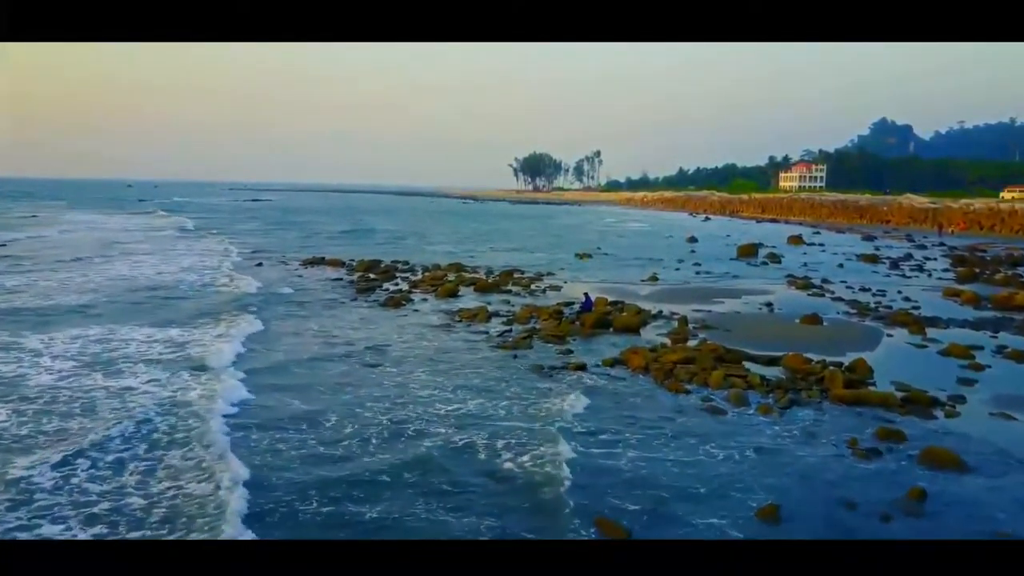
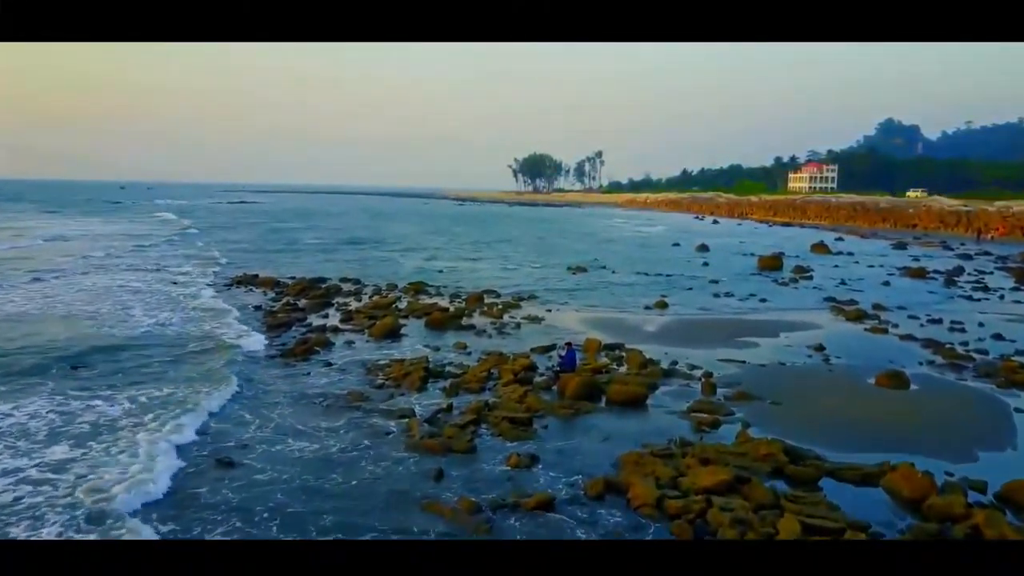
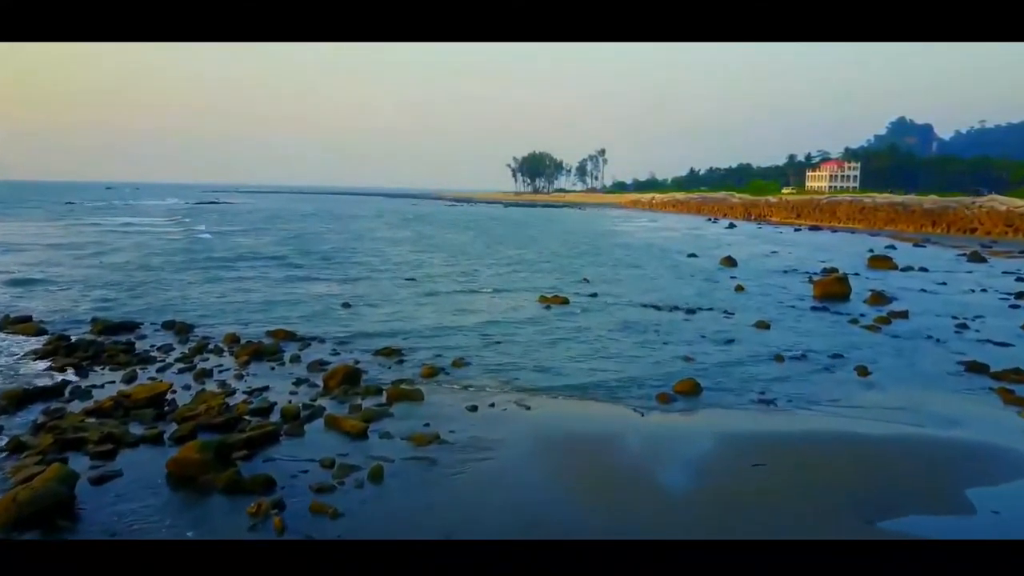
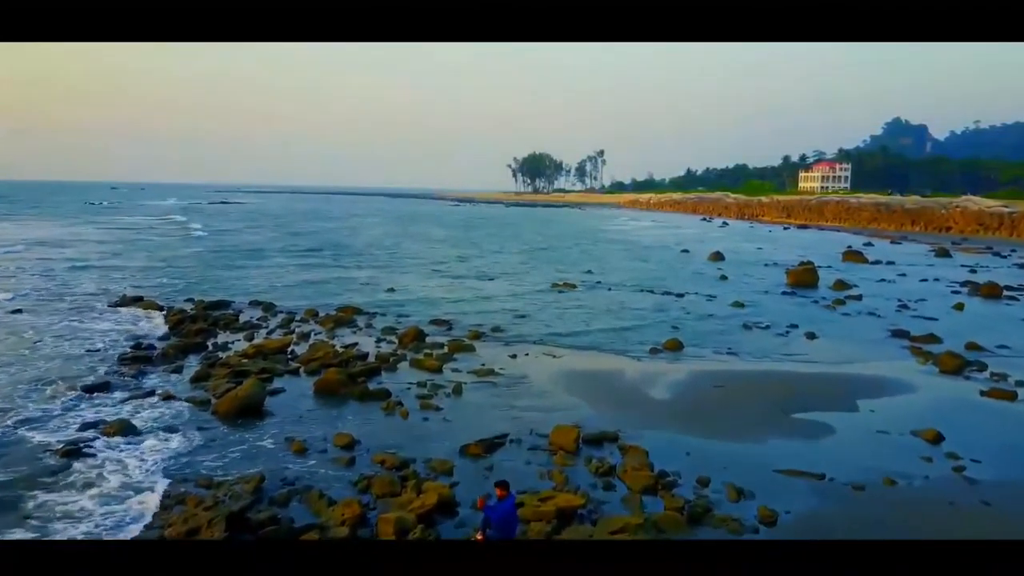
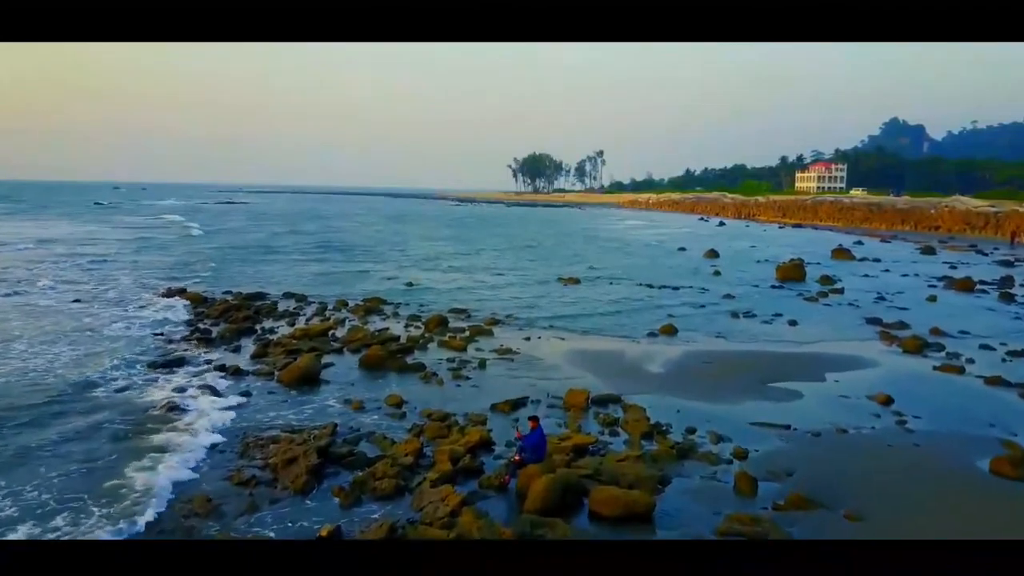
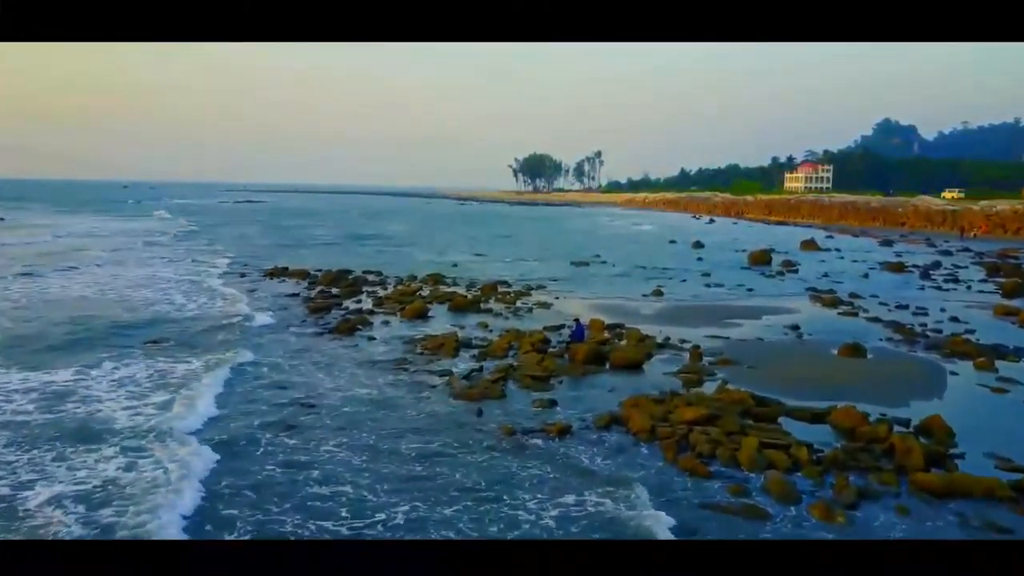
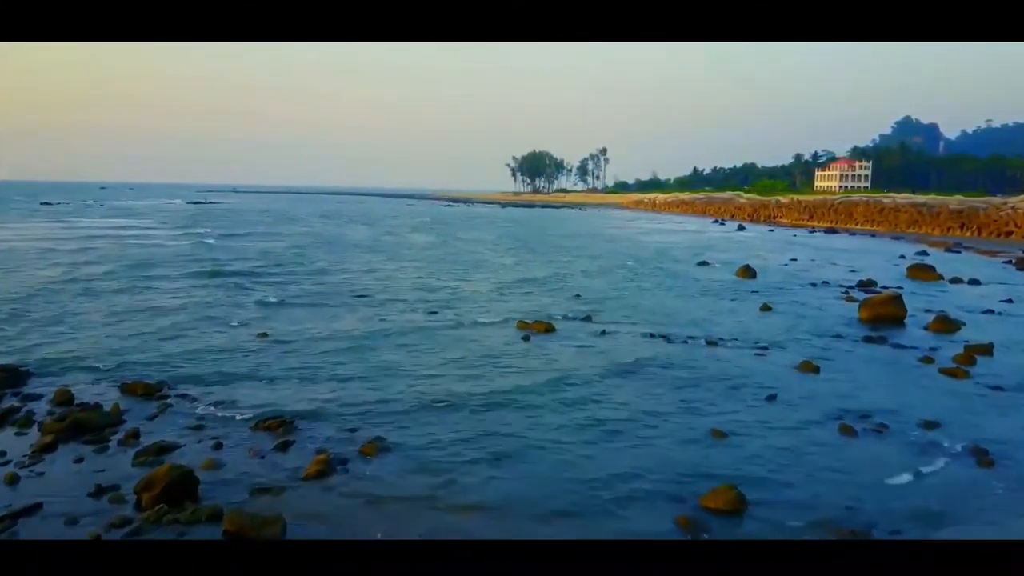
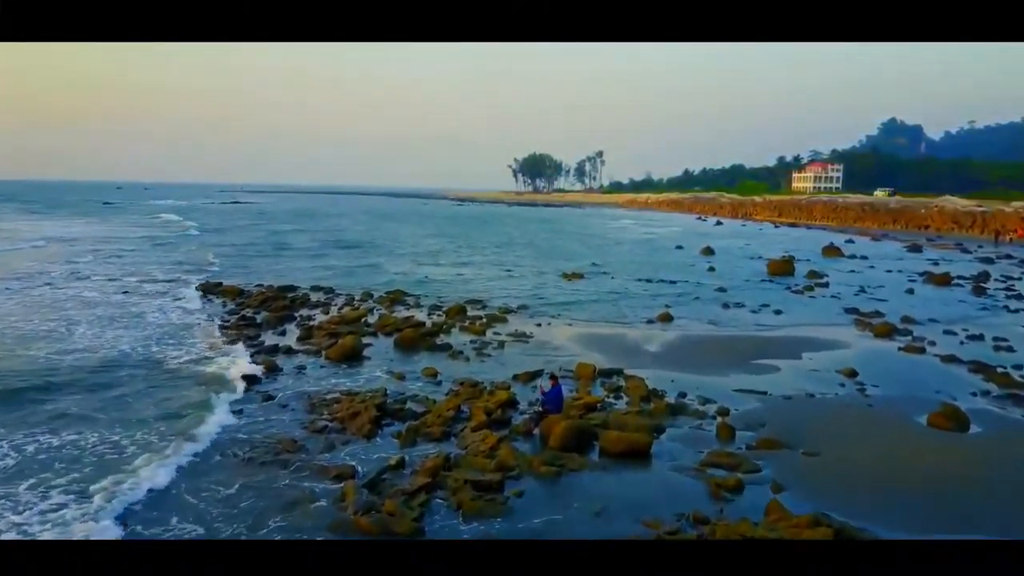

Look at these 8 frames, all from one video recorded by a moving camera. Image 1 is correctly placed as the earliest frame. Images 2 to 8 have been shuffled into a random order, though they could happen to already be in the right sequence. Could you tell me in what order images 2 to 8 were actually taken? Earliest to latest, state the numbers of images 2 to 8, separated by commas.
6, 2, 8, 5, 4, 3, 7
